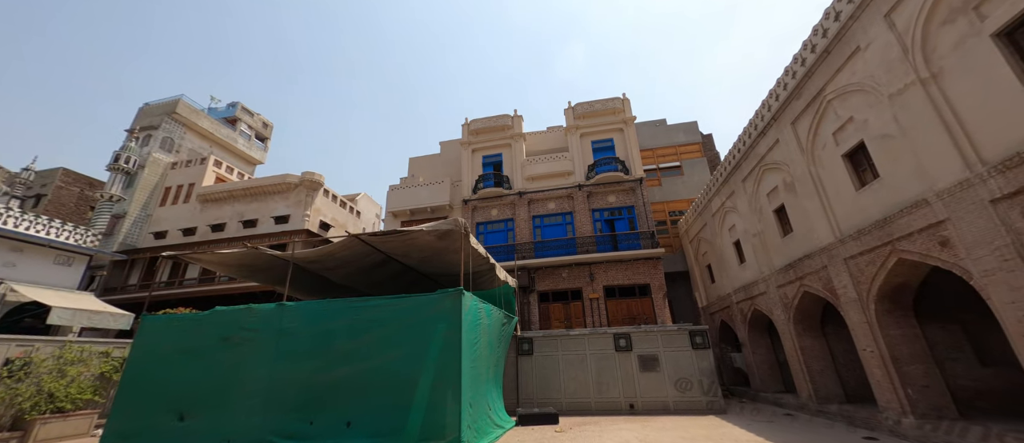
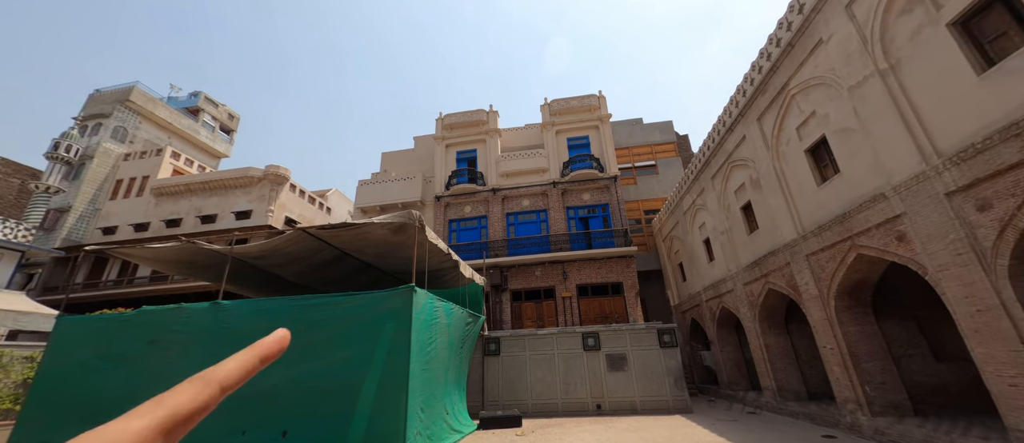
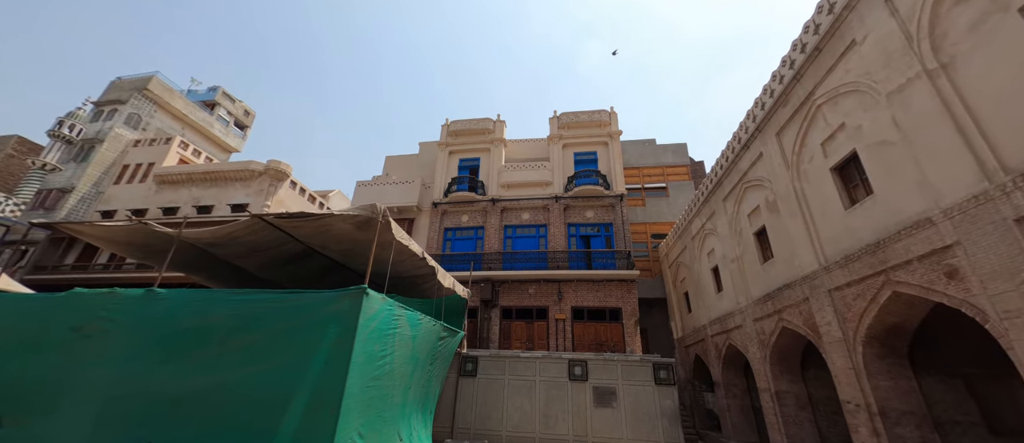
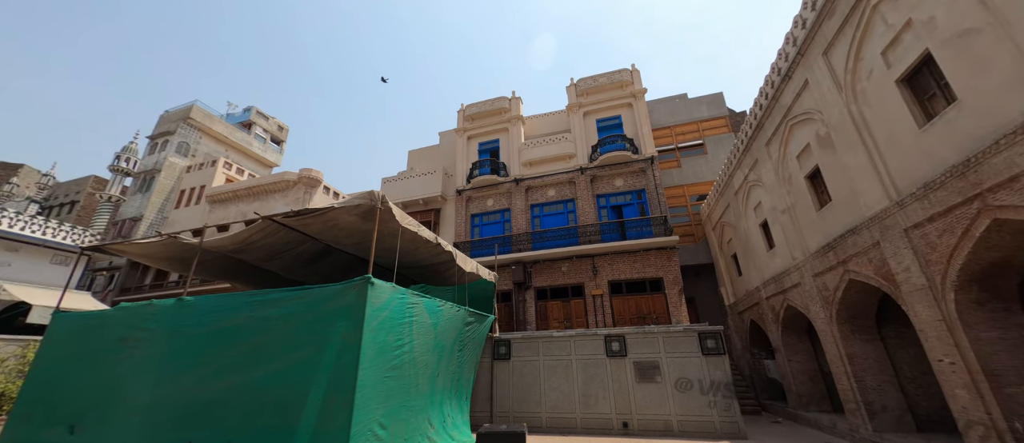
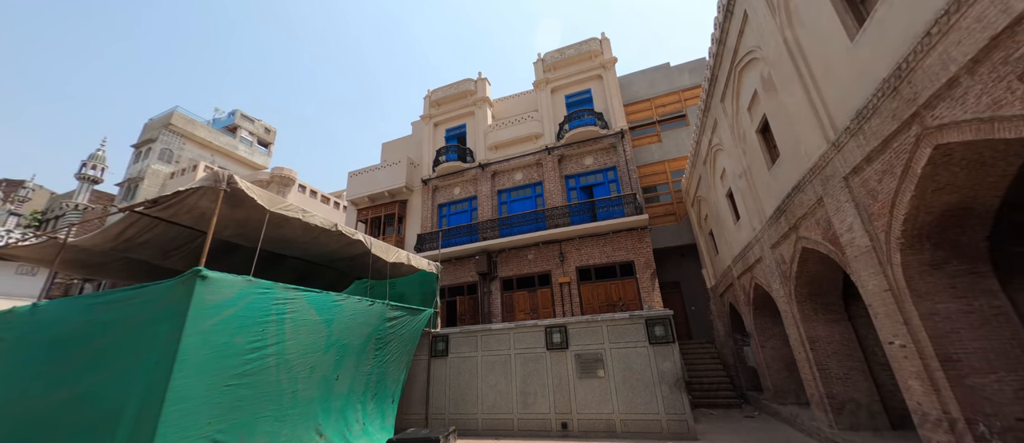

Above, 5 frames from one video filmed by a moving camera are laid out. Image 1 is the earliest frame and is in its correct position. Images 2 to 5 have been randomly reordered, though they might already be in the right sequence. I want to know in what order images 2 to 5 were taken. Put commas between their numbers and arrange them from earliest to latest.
2, 3, 4, 5
